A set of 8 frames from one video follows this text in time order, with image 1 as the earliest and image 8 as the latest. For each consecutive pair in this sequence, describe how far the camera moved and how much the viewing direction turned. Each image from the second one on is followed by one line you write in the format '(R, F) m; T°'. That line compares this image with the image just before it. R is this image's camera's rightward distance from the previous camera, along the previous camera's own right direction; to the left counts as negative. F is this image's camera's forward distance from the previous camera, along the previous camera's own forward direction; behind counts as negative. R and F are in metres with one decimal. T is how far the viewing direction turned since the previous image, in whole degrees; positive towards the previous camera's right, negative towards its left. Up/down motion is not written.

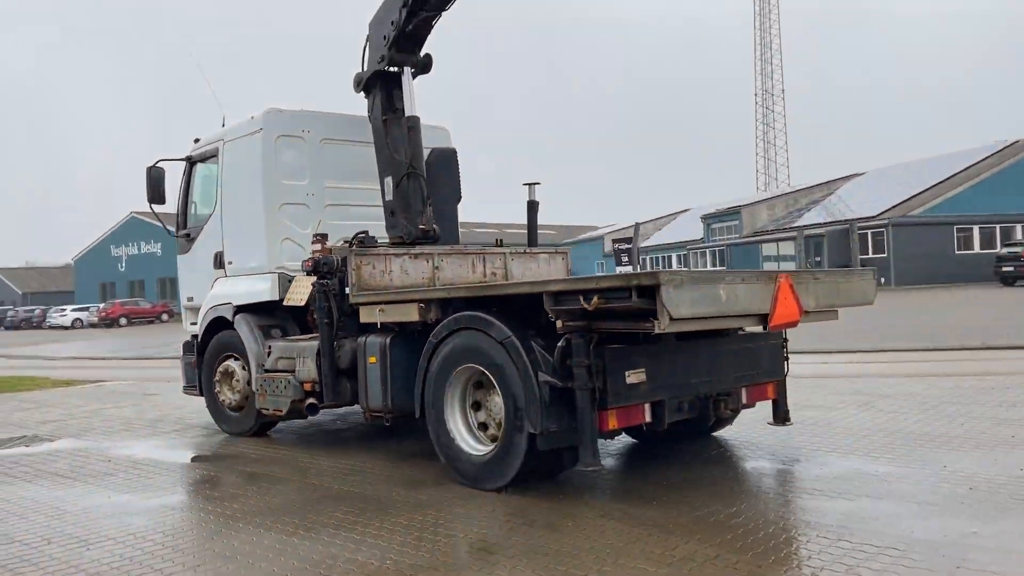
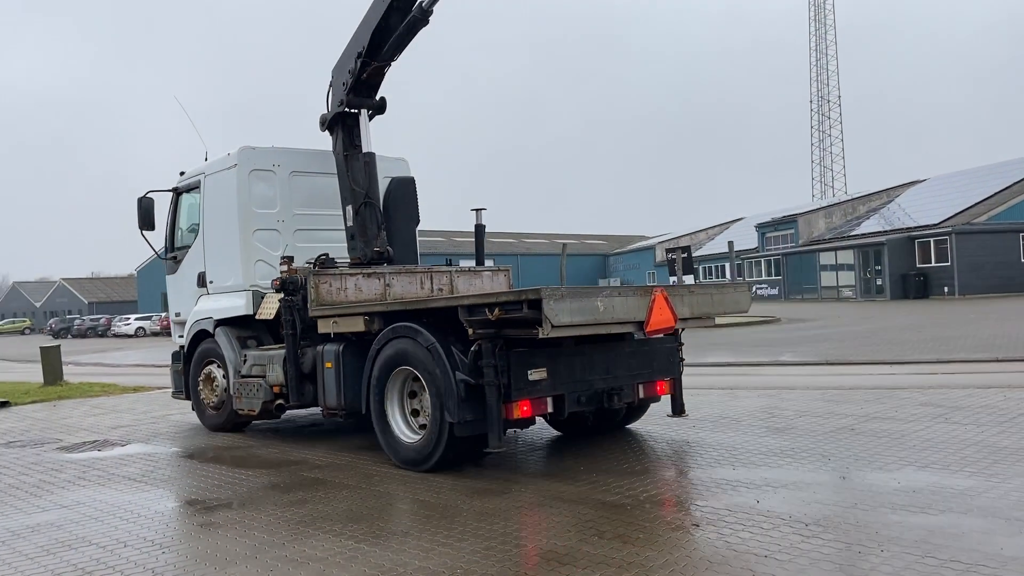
(+1.4, -1.1) m; -4°
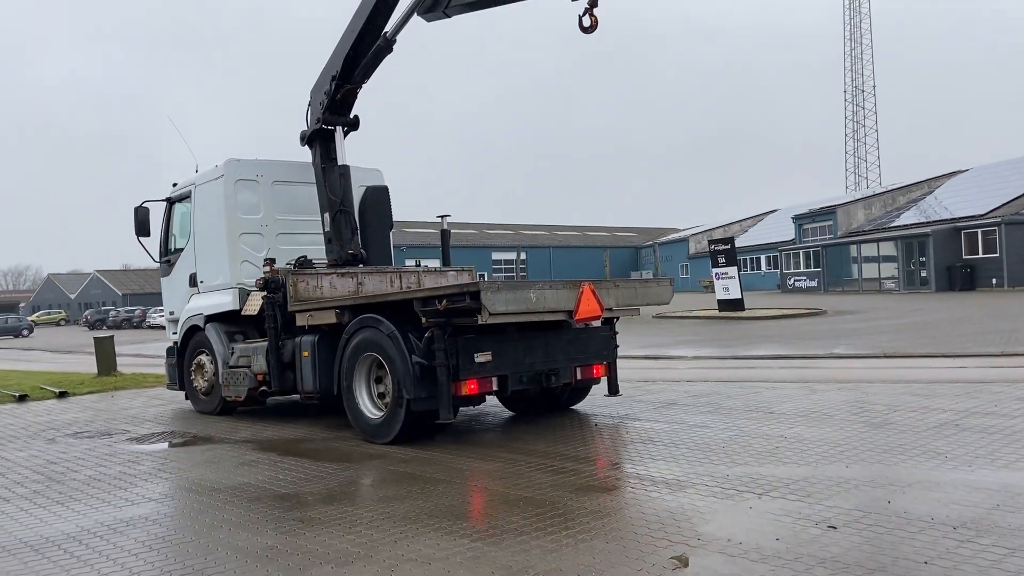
(+0.8, -0.8) m; -2°
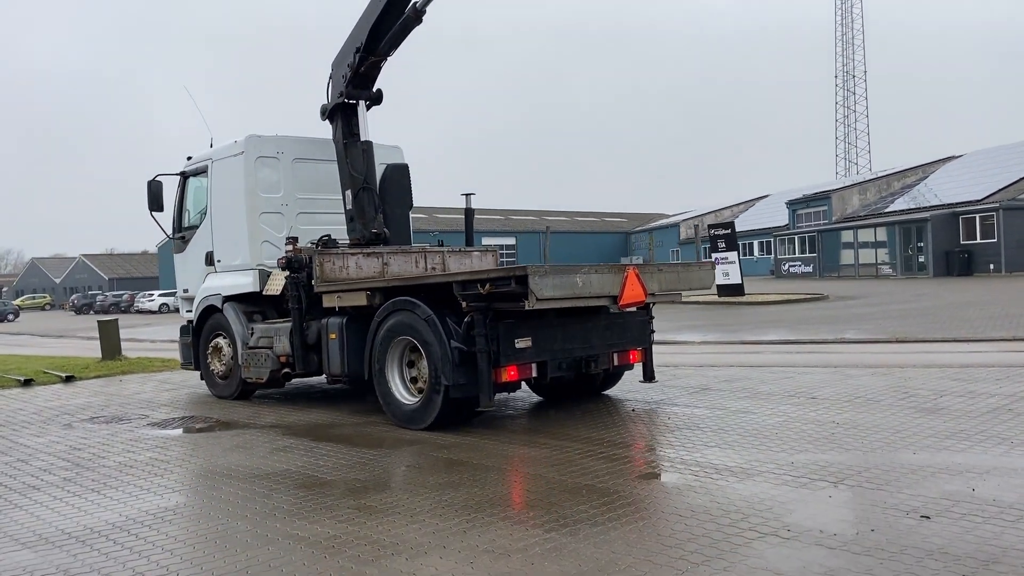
(-0.4, +0.2) m; +1°
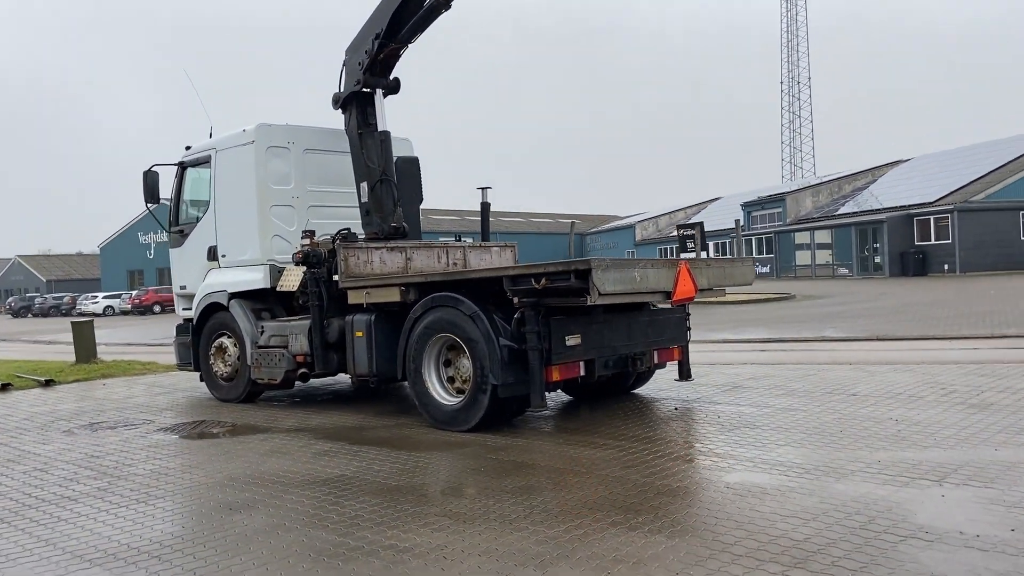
(-0.8, +0.3) m; +3°
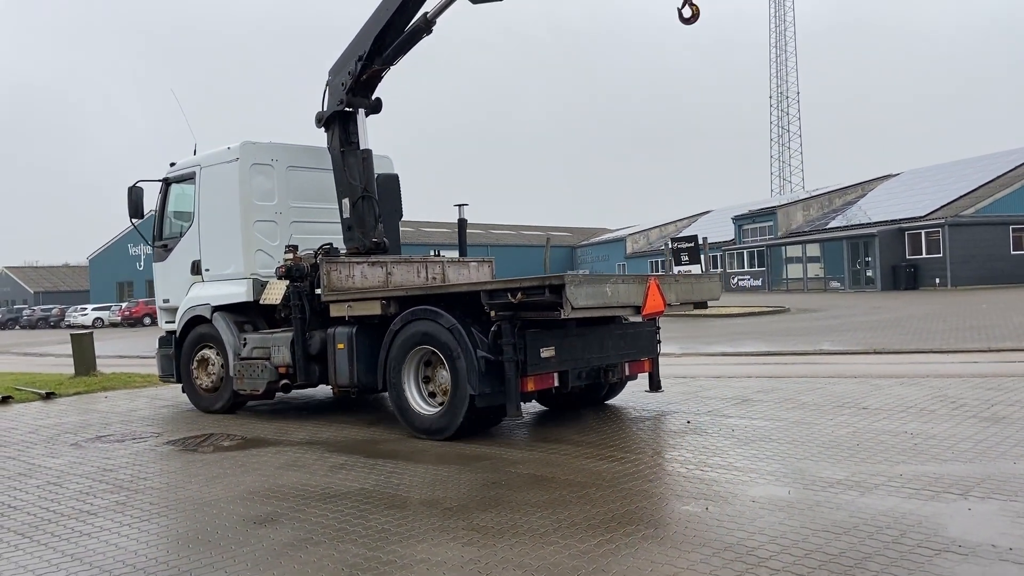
(-0.2, 0.0) m; +1°
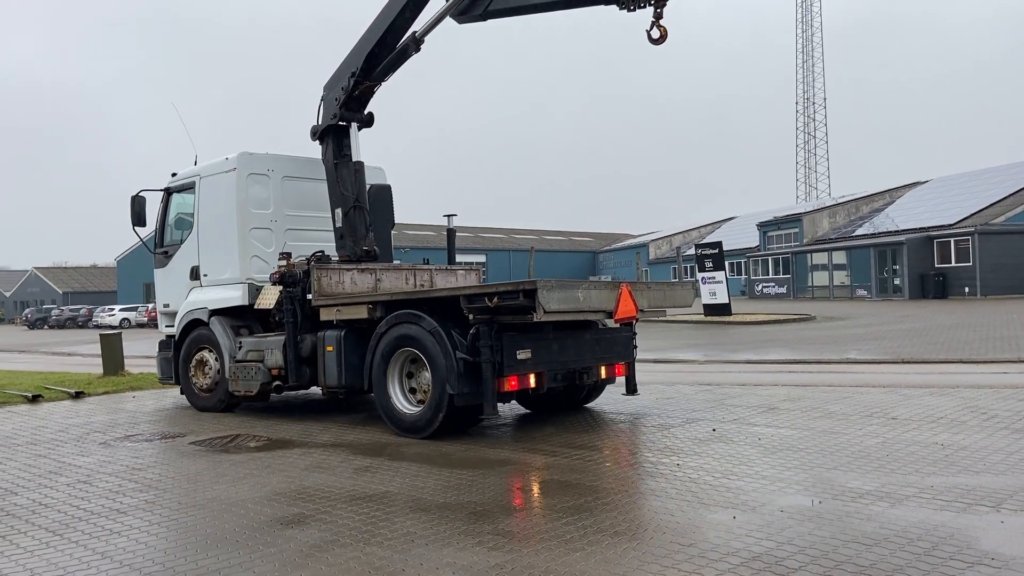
(0.0, 0.0) m; -2°
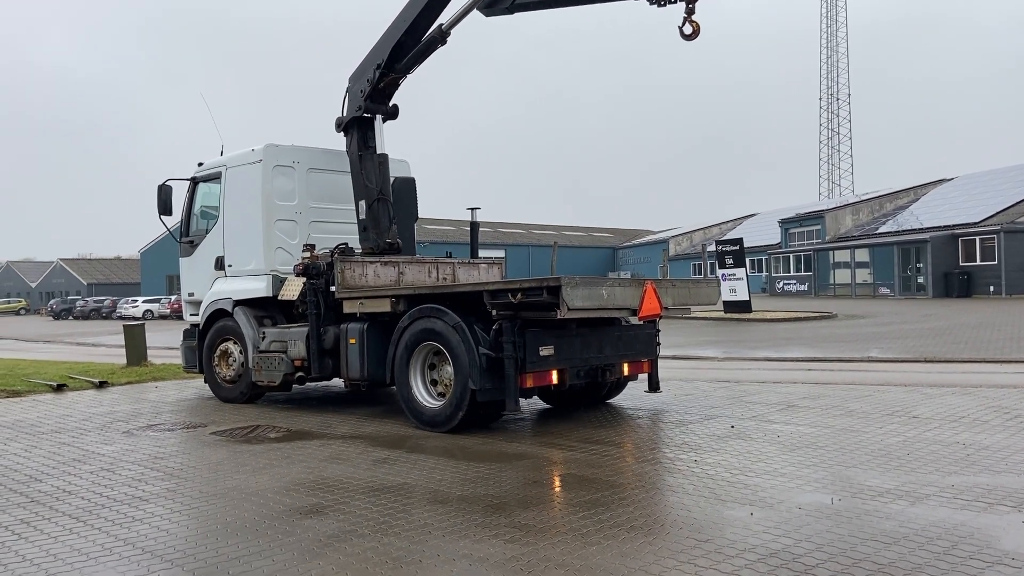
(0.0, 0.0) m; -1°
